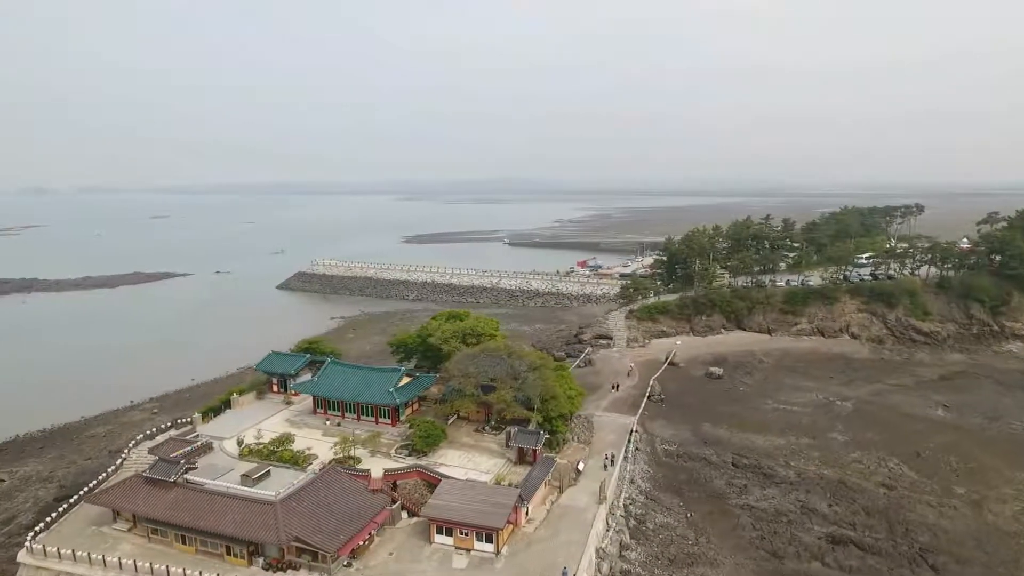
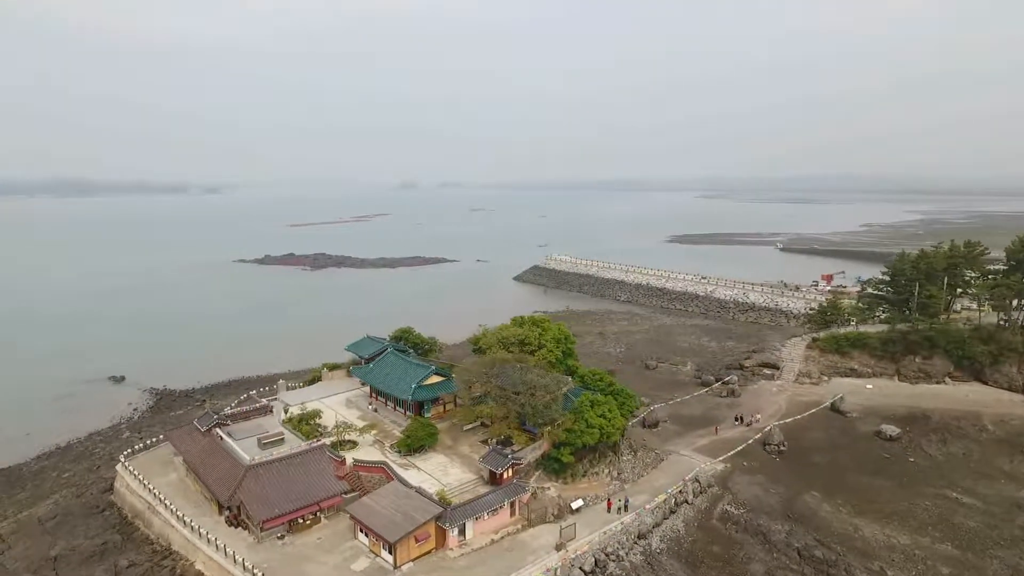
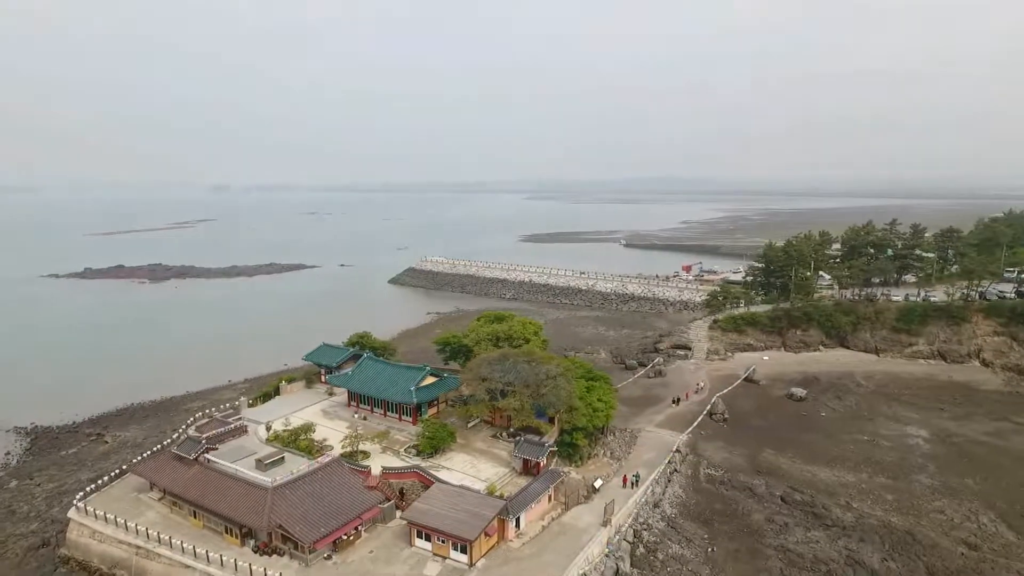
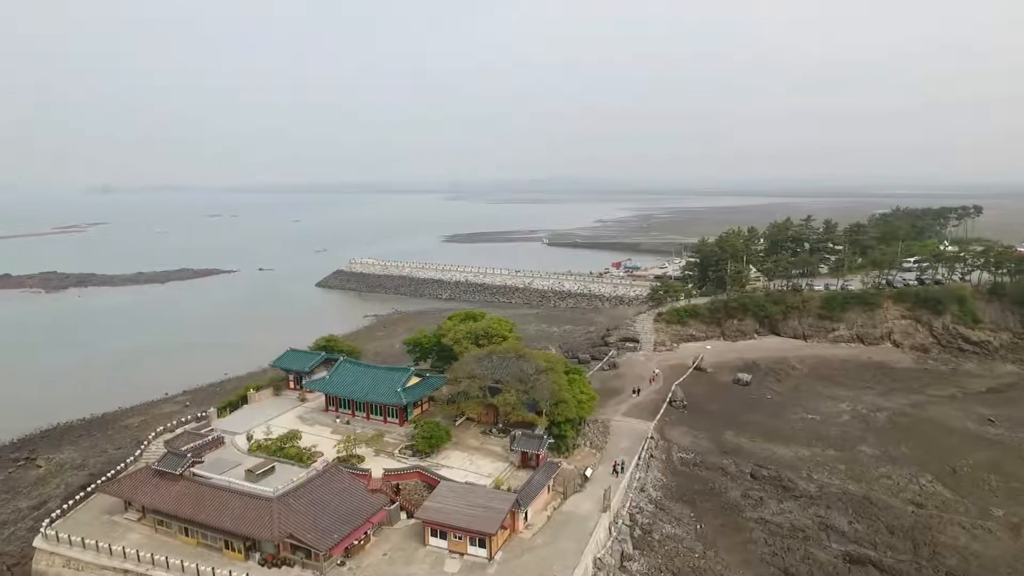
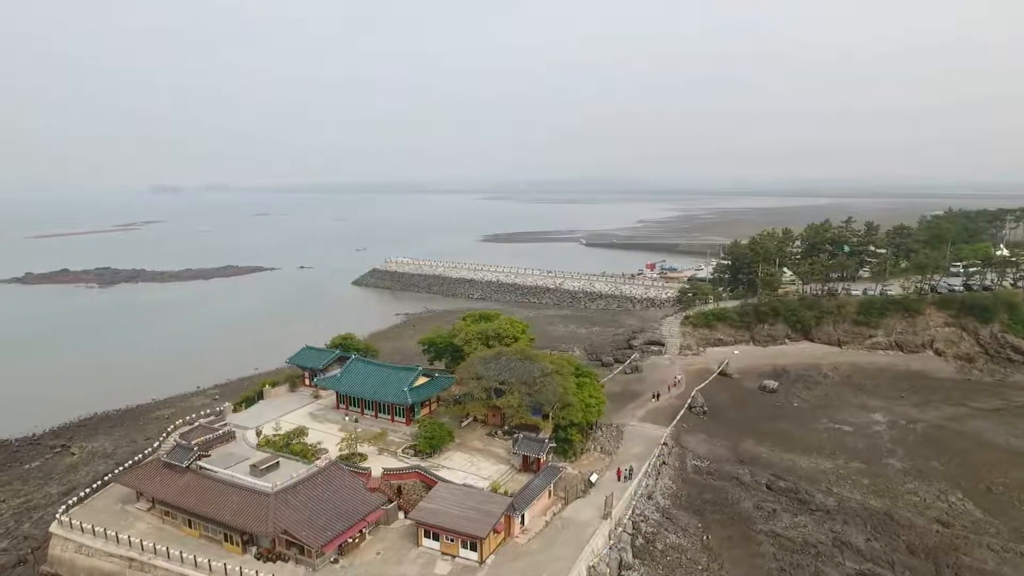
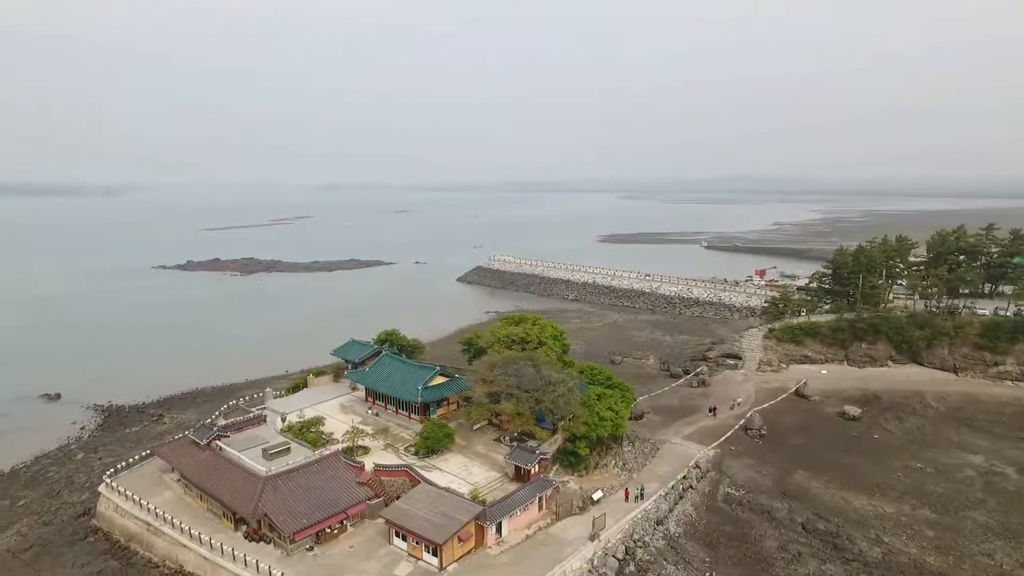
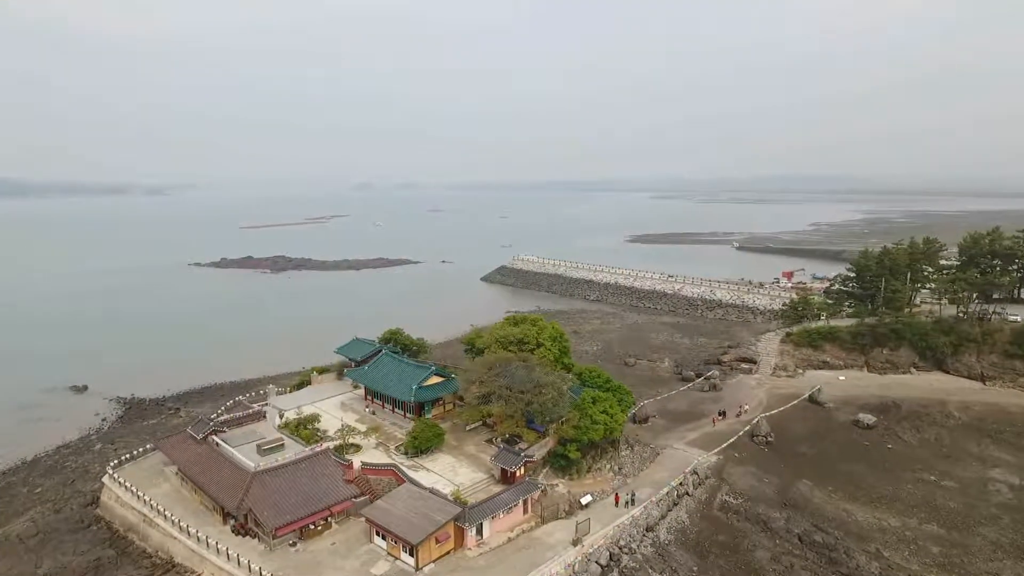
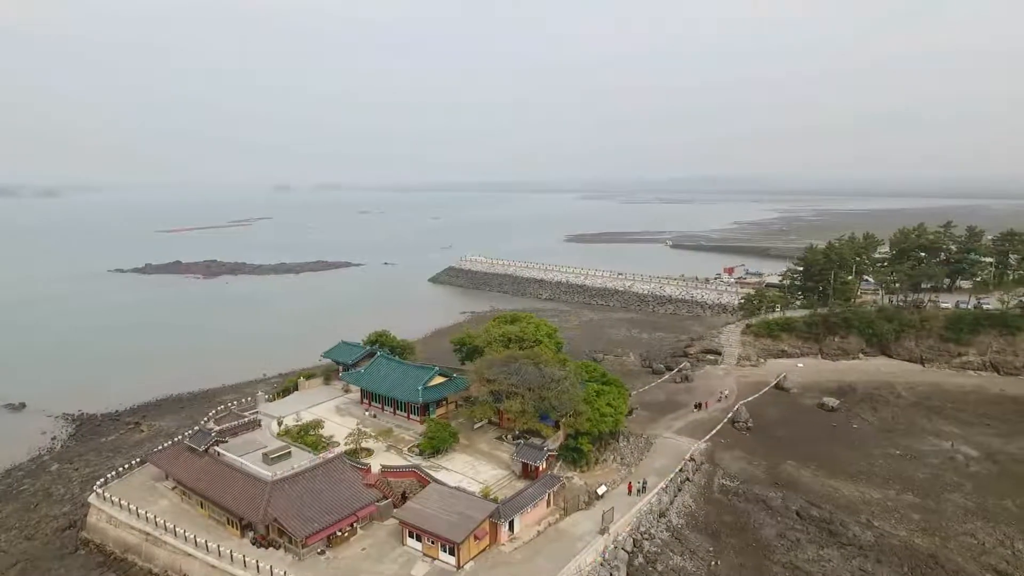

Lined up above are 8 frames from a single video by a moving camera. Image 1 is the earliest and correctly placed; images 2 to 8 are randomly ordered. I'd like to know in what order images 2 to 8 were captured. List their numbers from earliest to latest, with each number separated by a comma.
4, 5, 3, 8, 6, 7, 2
